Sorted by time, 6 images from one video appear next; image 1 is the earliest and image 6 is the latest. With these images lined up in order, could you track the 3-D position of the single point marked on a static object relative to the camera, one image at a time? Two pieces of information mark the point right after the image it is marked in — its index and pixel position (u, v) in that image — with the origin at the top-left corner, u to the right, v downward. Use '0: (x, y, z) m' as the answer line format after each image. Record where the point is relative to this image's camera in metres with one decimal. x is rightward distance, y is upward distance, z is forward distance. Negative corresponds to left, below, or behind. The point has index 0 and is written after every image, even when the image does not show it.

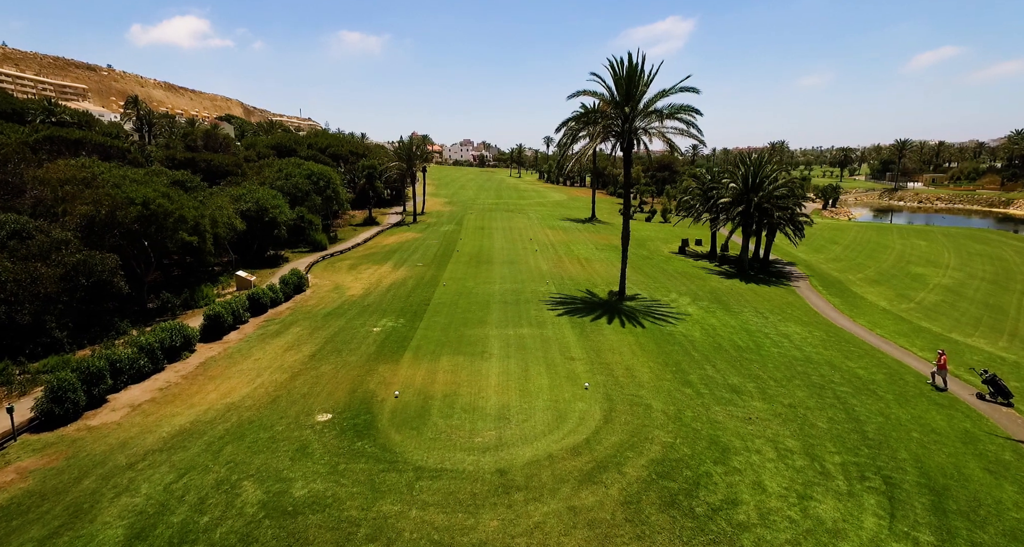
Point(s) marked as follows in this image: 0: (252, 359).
0: (-10.0, -3.2, +19.6) m
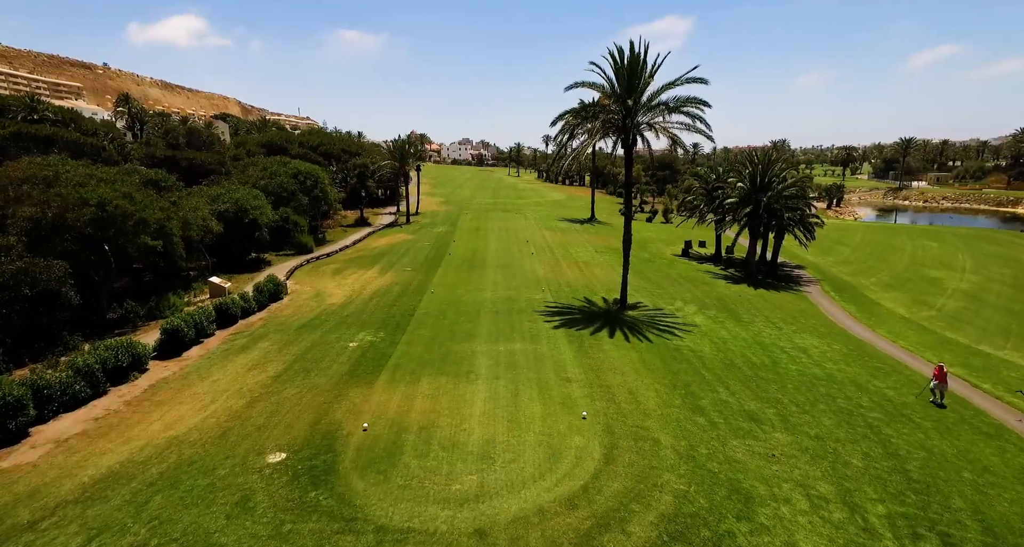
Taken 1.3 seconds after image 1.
0: (-10.4, -3.6, +17.5) m
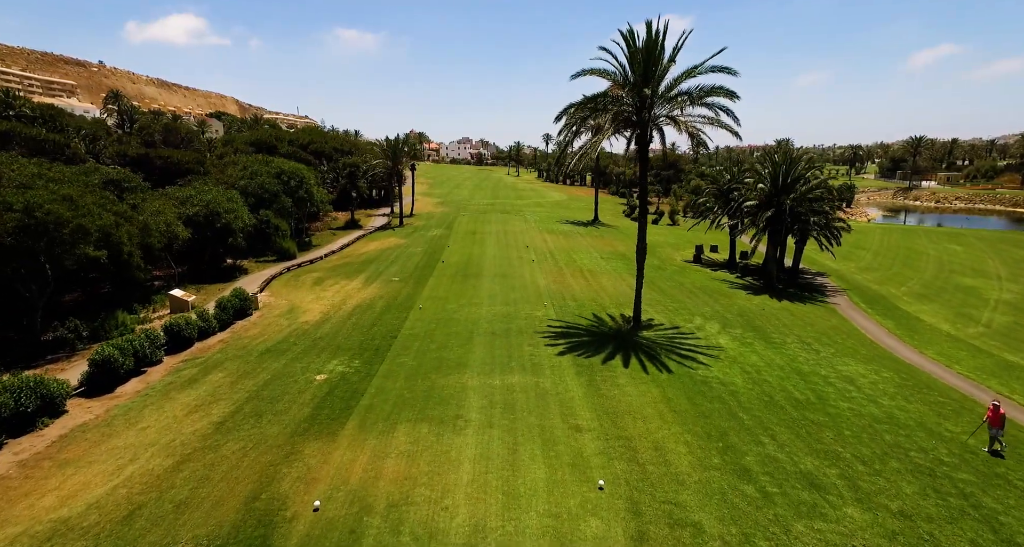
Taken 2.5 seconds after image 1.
0: (-10.5, -4.3, +14.3) m
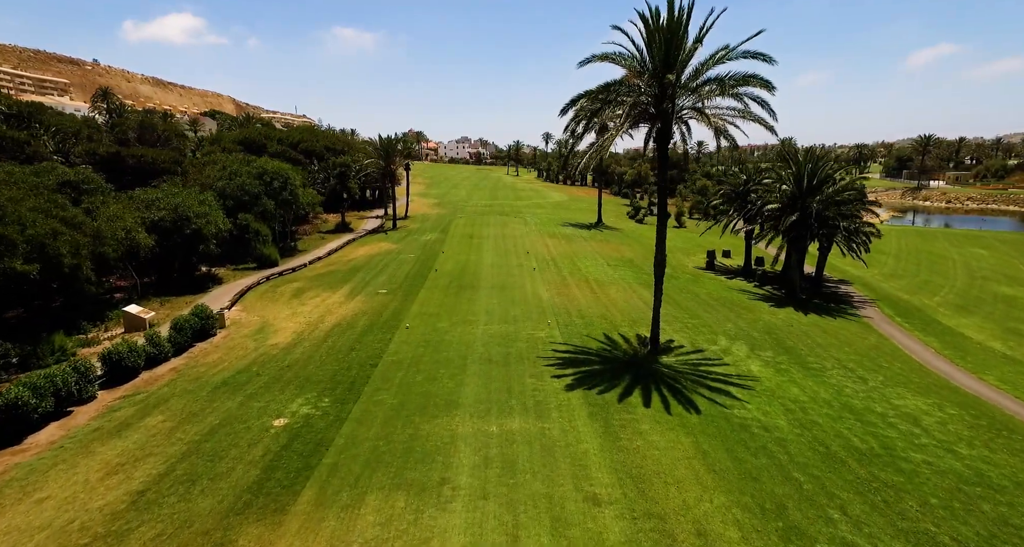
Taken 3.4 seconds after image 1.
0: (-10.5, -4.9, +11.2) m
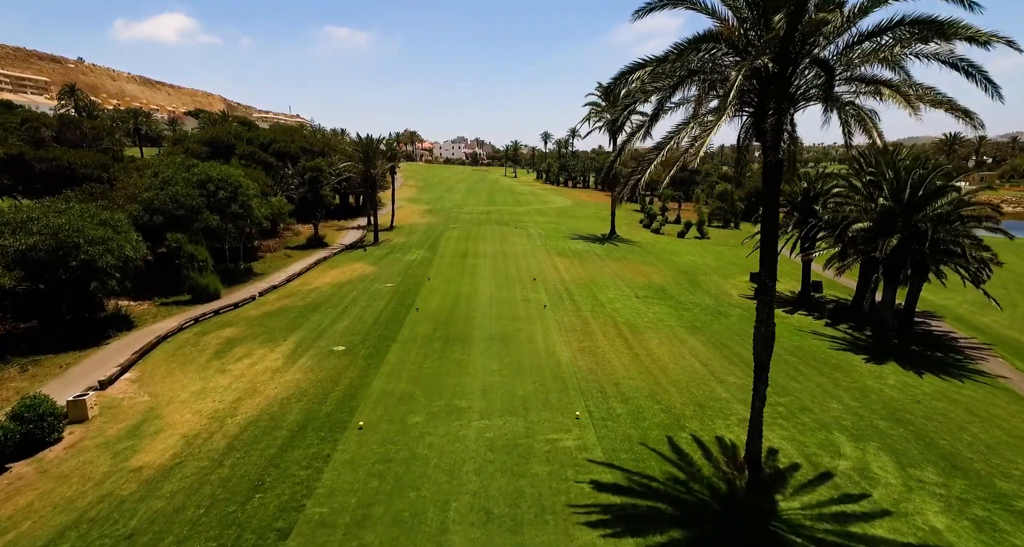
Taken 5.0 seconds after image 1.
0: (-10.1, -6.9, +3.2) m
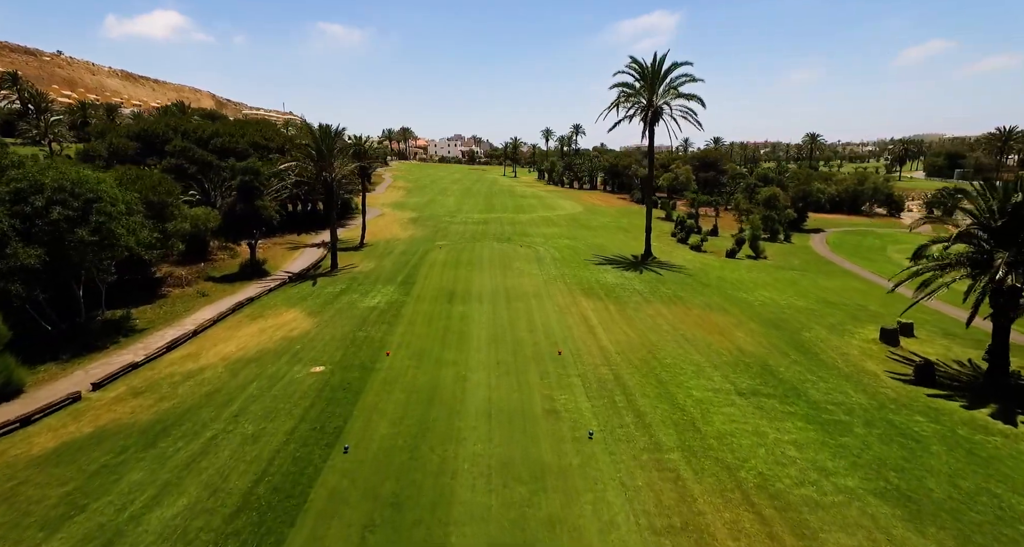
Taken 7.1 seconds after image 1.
0: (-9.5, -9.7, -9.9) m
